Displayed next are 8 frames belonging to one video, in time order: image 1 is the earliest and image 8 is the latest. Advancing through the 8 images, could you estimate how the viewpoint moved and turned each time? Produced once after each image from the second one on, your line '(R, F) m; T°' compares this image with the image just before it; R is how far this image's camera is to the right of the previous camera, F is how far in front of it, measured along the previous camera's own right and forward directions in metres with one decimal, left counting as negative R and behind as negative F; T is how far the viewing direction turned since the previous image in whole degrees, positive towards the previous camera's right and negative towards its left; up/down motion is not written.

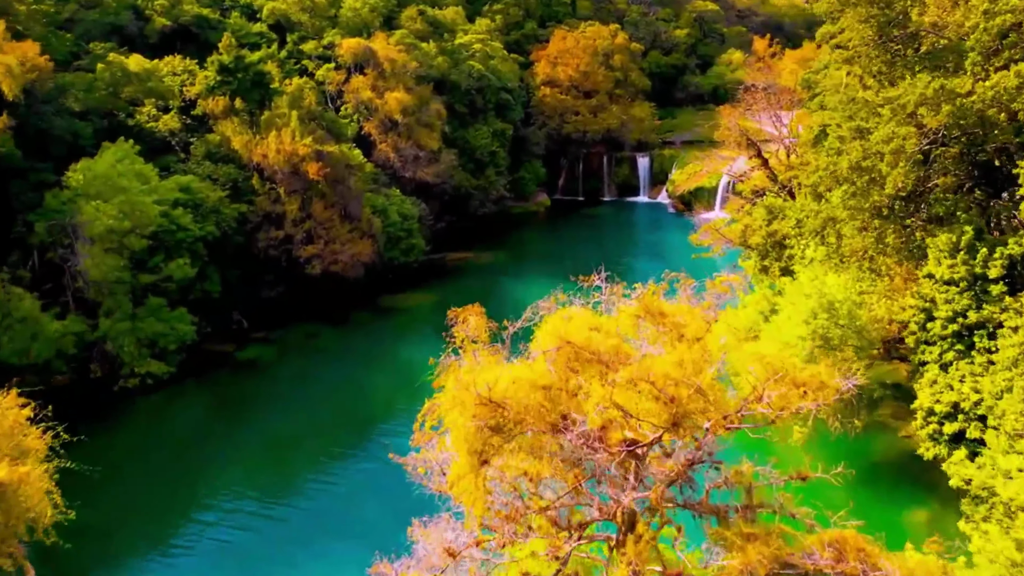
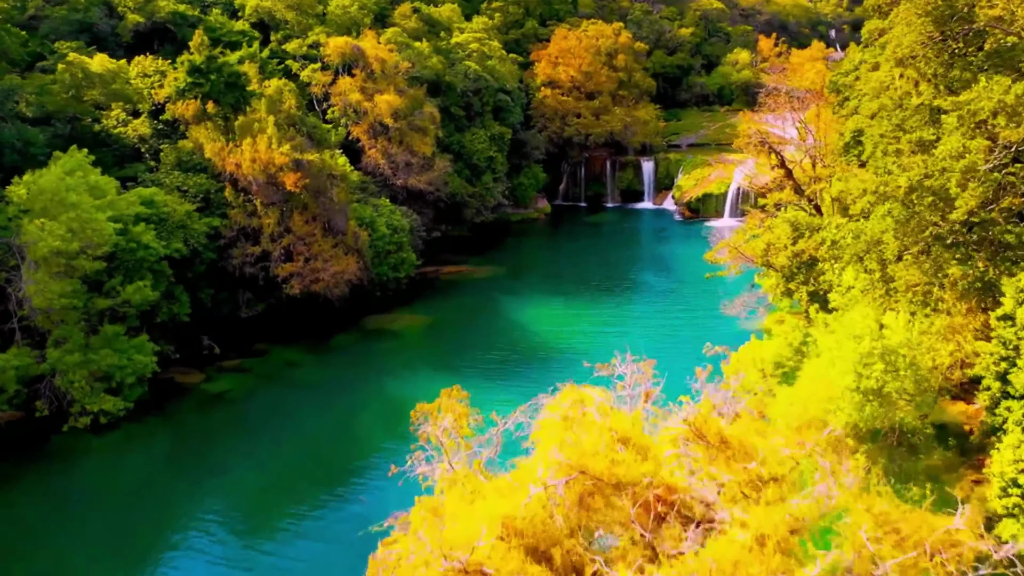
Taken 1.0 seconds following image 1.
(+0.1, +2.4) m; 0°
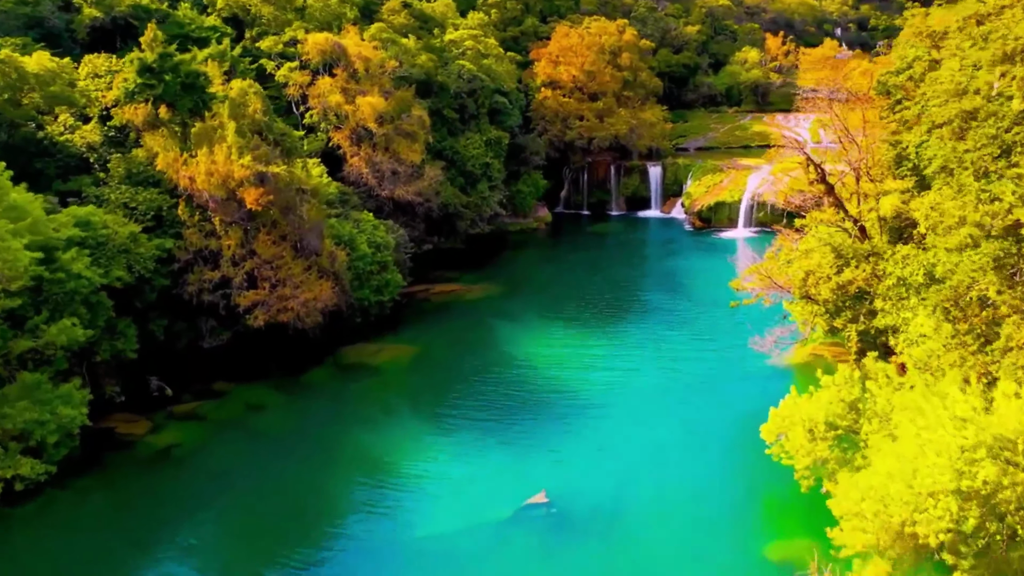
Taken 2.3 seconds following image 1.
(+0.1, +3.2) m; 0°
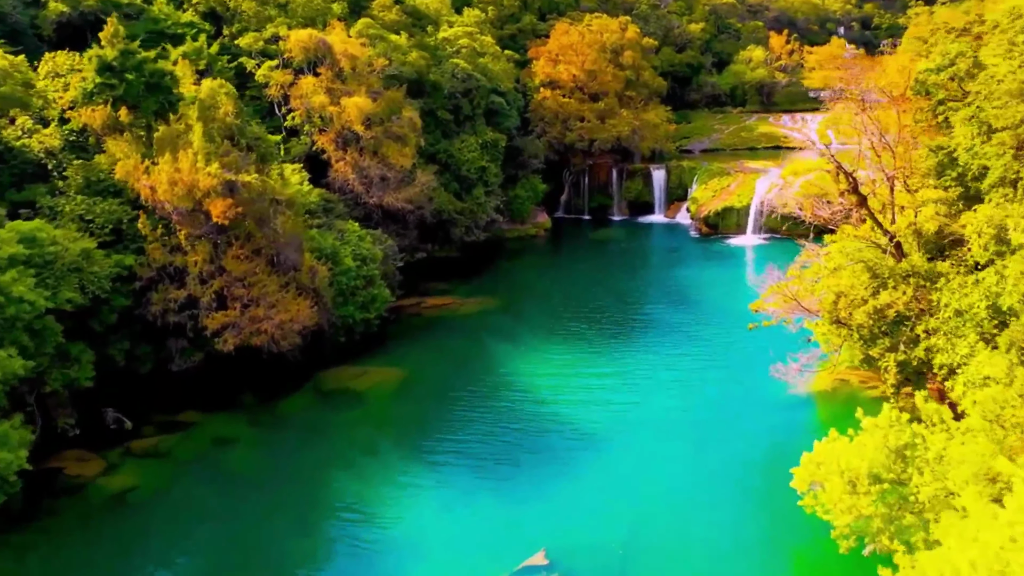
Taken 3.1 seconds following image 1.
(+0.1, +2.0) m; 0°
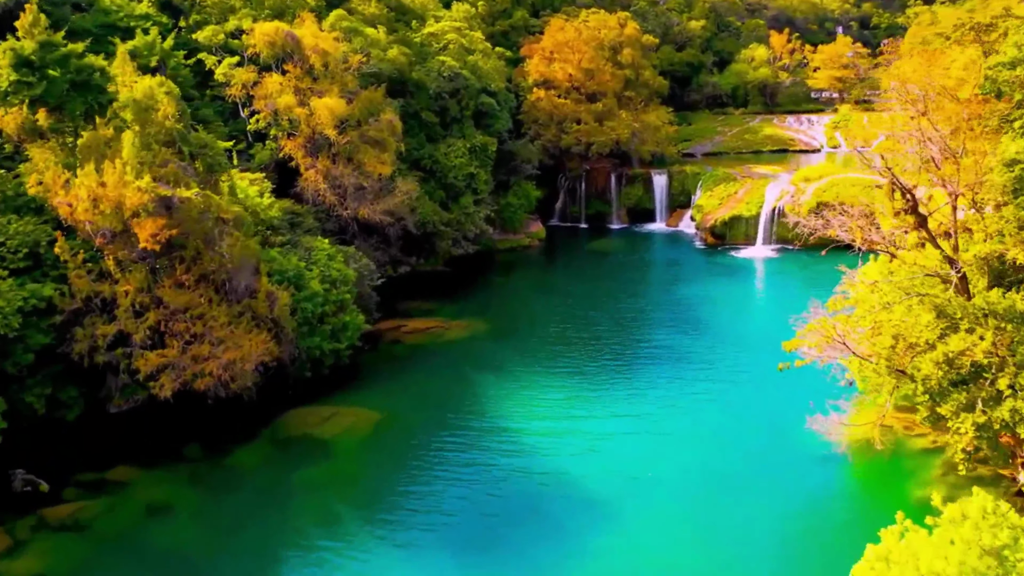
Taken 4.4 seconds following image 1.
(+0.1, +3.0) m; 0°
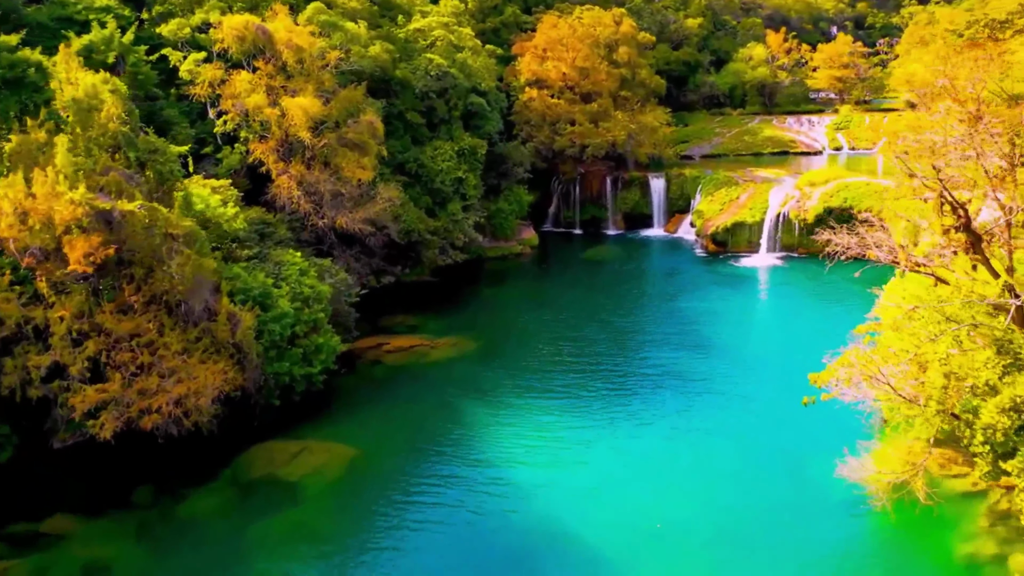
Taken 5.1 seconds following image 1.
(0.0, +2.0) m; +1°
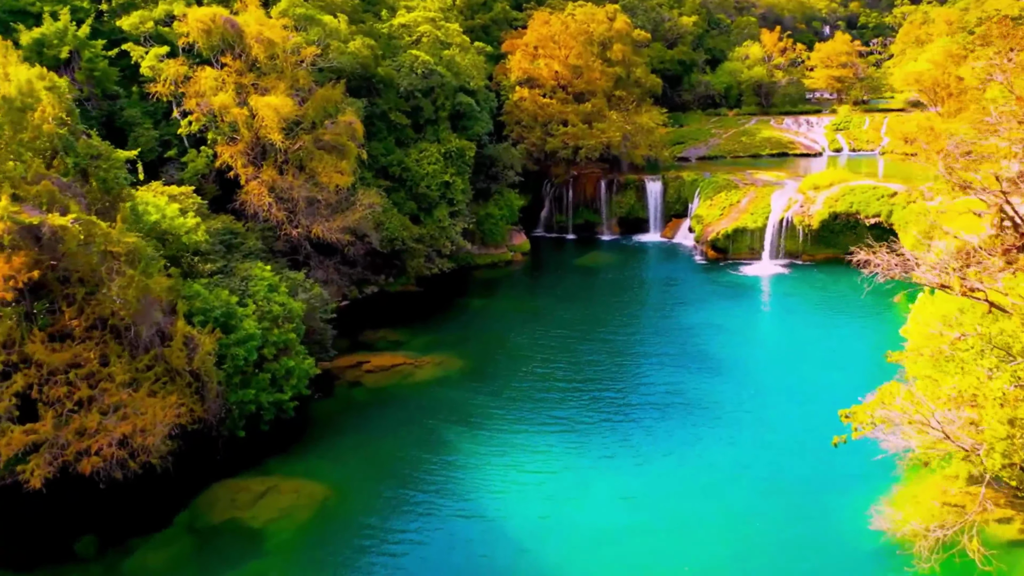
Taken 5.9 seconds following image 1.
(0.0, +1.8) m; +1°
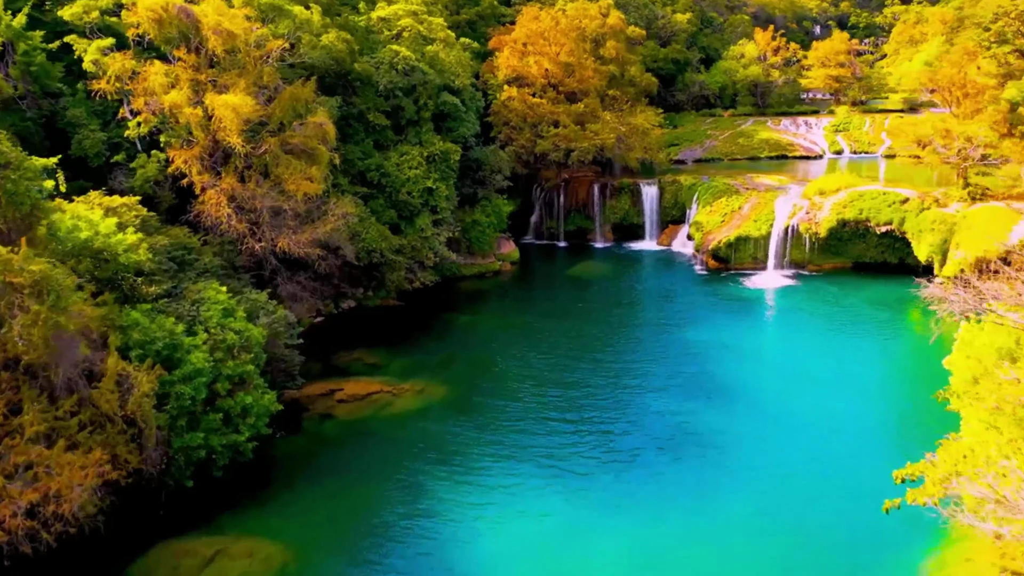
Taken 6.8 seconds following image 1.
(0.0, +2.2) m; +1°
